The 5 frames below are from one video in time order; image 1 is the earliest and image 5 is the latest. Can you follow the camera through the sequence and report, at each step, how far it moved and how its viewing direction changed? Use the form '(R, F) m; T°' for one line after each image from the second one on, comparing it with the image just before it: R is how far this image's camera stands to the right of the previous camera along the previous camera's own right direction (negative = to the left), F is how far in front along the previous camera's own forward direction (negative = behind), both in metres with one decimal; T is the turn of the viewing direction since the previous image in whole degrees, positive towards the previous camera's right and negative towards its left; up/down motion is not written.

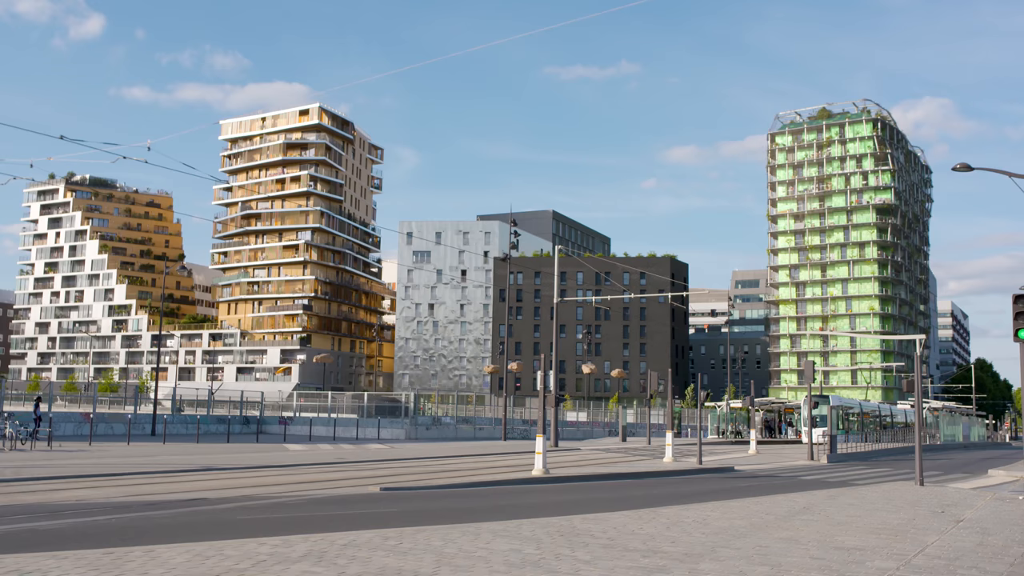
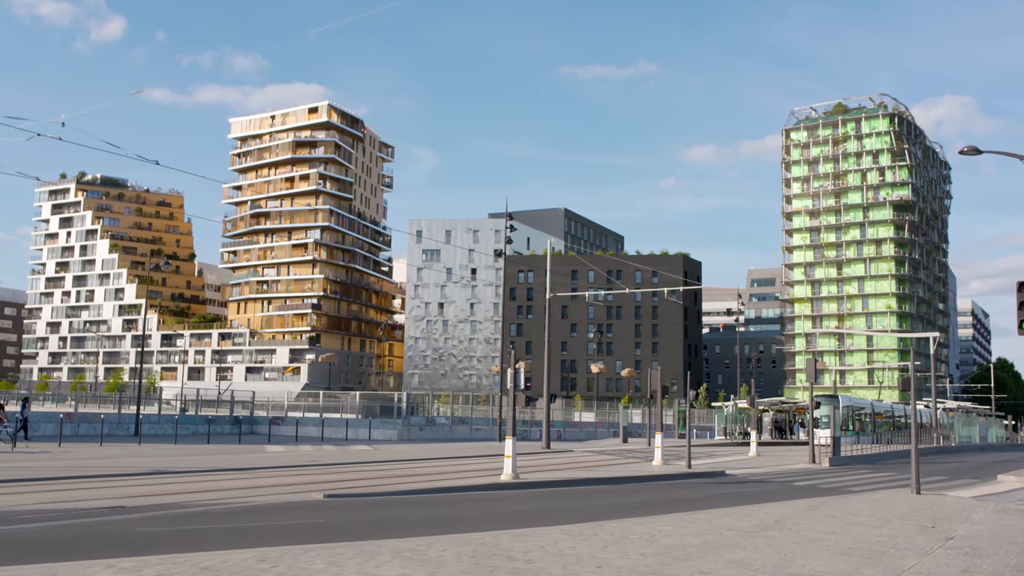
(+0.9, +1.2) m; -1°
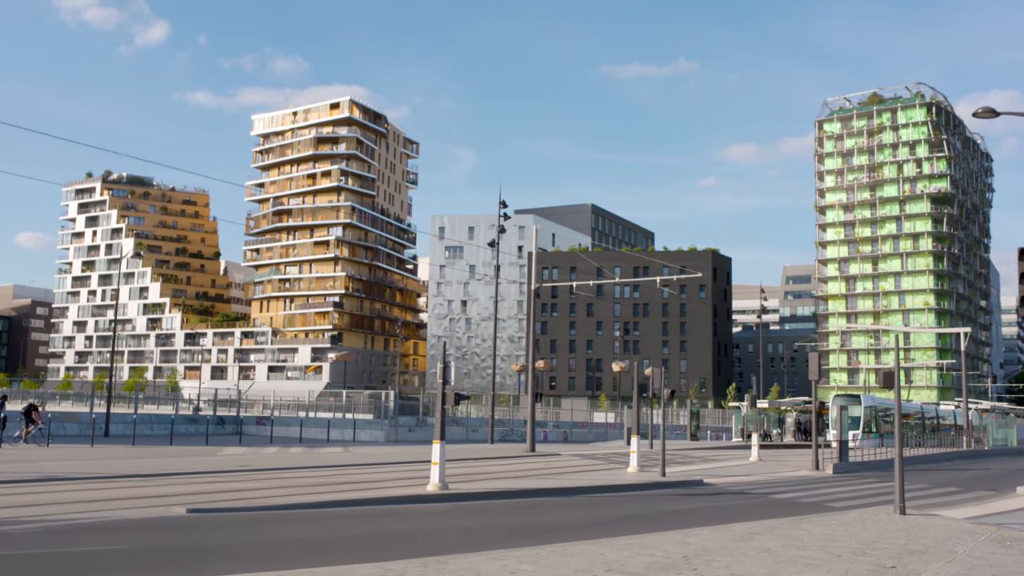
(+1.7, +2.2) m; -2°
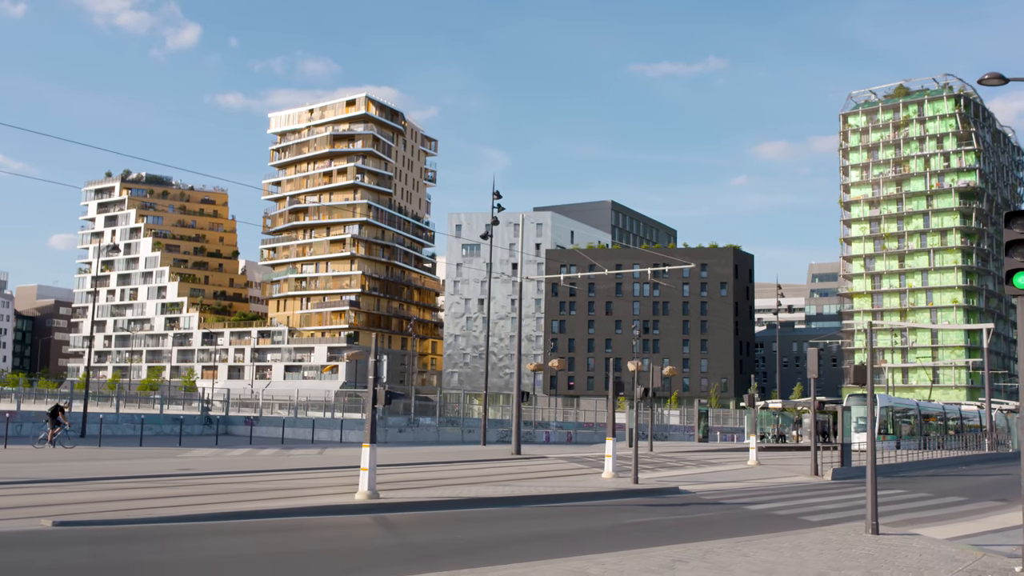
(+1.2, +1.5) m; -2°
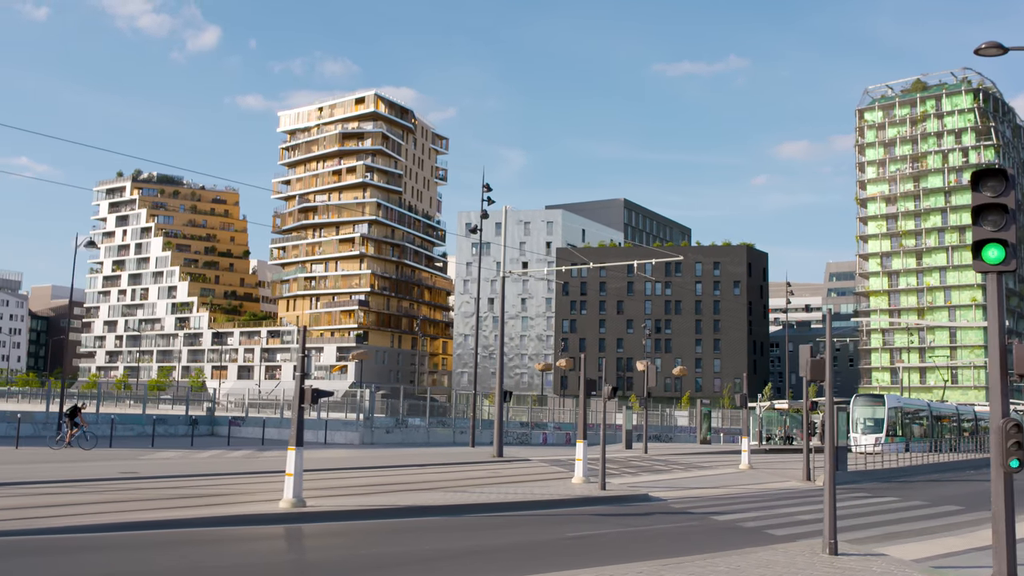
(+1.0, +1.2) m; -1°
